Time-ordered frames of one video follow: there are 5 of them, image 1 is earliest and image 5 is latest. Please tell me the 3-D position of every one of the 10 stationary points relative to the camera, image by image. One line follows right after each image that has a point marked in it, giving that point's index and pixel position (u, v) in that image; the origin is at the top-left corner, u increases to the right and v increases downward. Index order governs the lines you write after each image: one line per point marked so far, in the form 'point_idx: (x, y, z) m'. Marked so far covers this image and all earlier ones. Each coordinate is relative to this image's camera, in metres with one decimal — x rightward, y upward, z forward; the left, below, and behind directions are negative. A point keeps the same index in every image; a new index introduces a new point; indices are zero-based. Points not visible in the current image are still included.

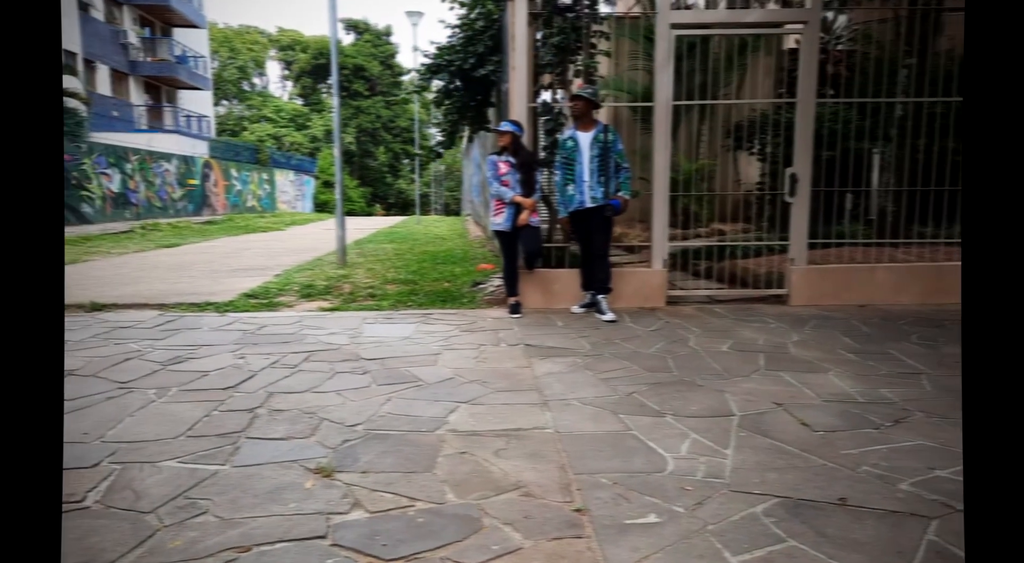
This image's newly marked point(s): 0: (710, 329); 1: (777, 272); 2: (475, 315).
0: (+1.5, -0.4, +5.1) m
1: (+2.6, +0.1, +6.3) m
2: (-0.3, -0.3, +5.8) m
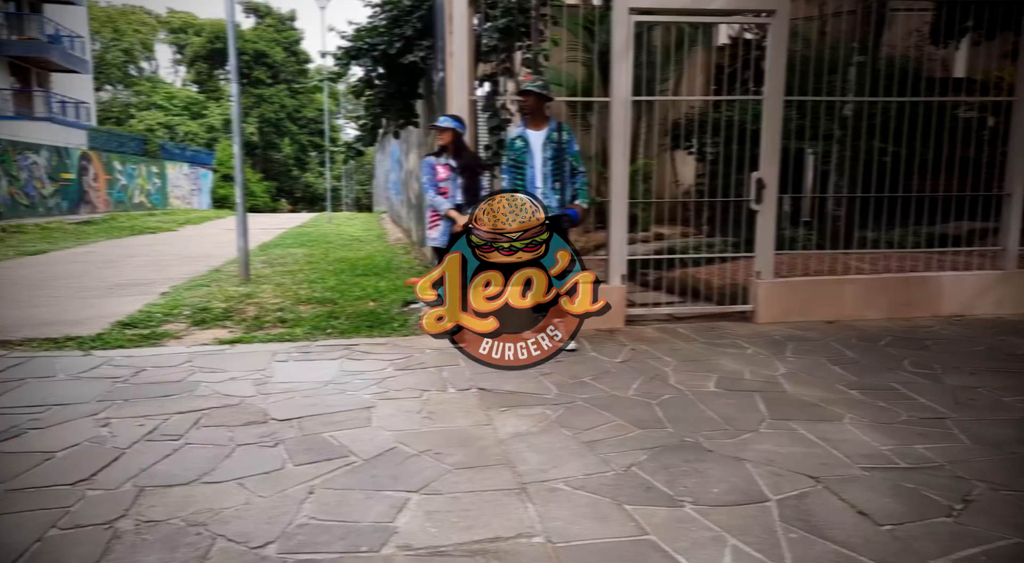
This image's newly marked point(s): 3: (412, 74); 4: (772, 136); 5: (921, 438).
0: (+1.2, -0.5, +4.4) m
1: (+2.0, 0.0, +5.8) m
2: (-0.8, -0.5, +4.9) m
3: (-1.0, +2.1, +6.7) m
4: (+2.2, +1.2, +5.5) m
5: (+1.9, -0.7, +3.0) m
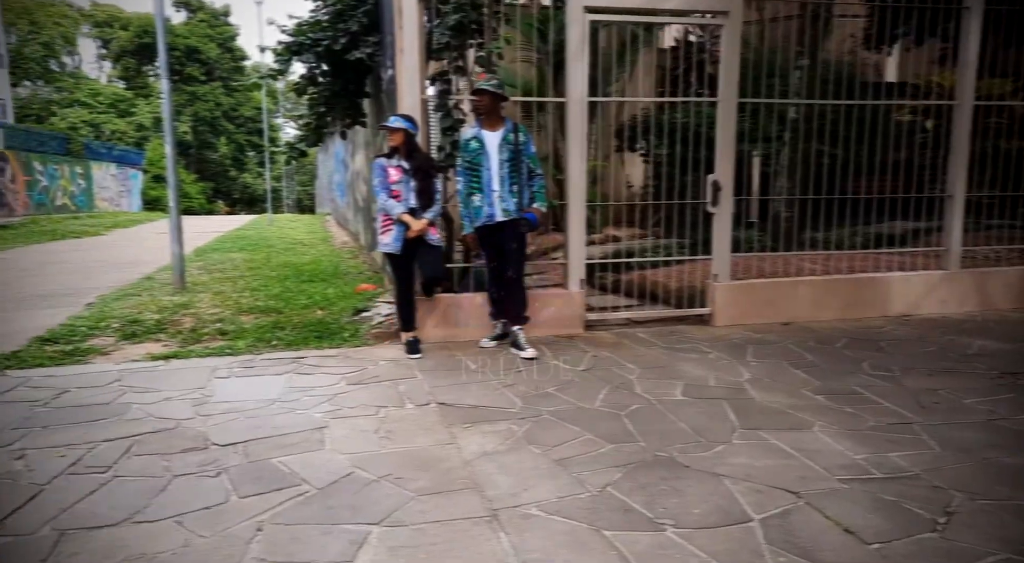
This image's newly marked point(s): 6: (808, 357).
0: (+0.9, -0.6, +4.3) m
1: (+1.6, -0.1, +5.8) m
2: (-1.1, -0.5, +4.7) m
3: (-1.5, +2.1, +6.4) m
4: (+1.8, +1.2, +5.5) m
5: (+1.7, -0.7, +3.0) m
6: (+2.0, -0.5, +4.5) m
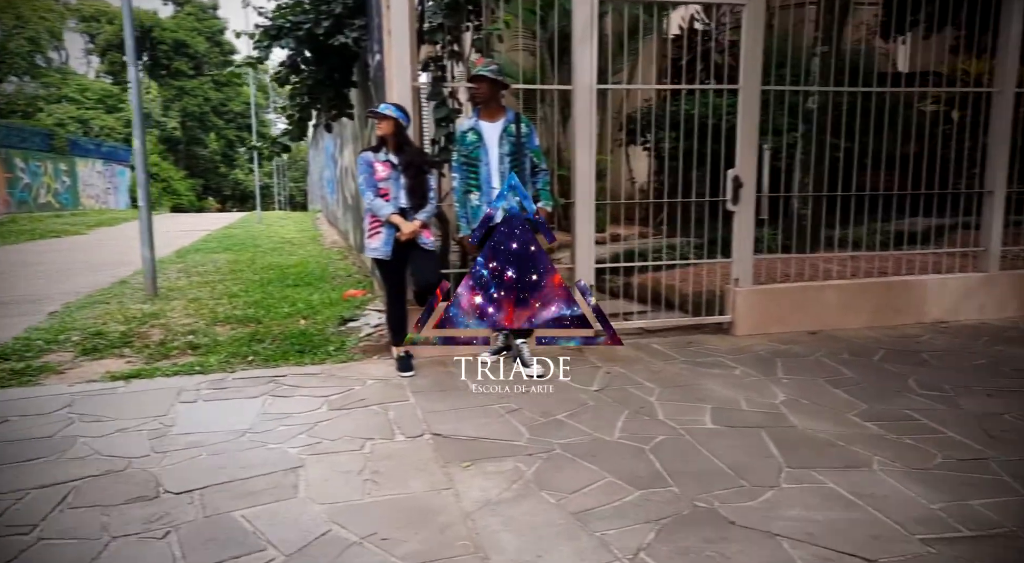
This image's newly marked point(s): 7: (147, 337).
0: (+0.9, -0.6, +3.9) m
1: (+1.6, -0.1, +5.3) m
2: (-1.0, -0.6, +4.2) m
3: (-1.5, +2.0, +5.9) m
4: (+1.8, +1.2, +5.0) m
5: (+1.8, -0.8, +2.5) m
6: (+2.1, -0.6, +4.1) m
7: (-2.7, -0.4, +4.9) m
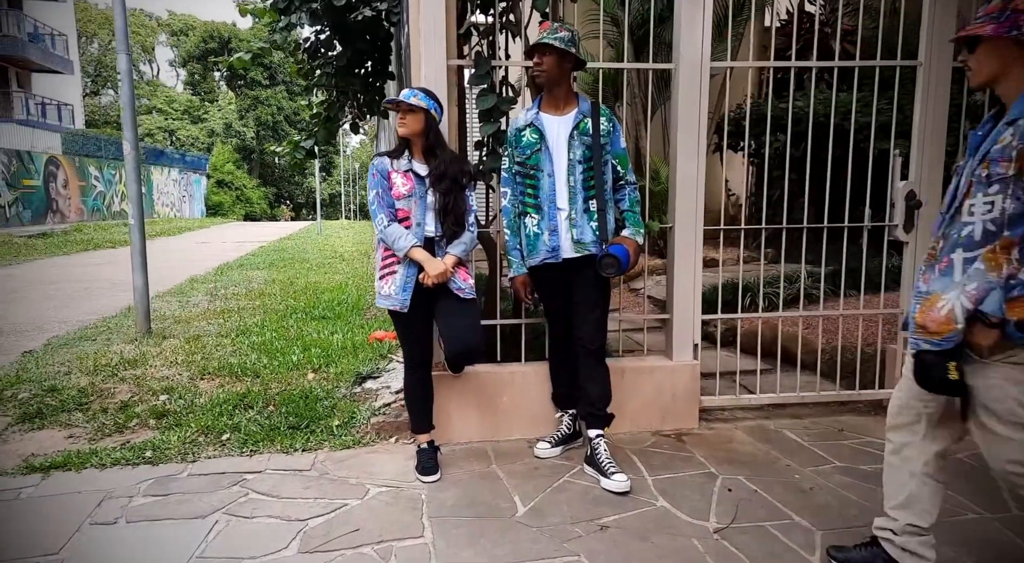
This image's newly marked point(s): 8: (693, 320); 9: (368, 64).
0: (+1.2, -0.9, +2.4) m
1: (+2.1, -0.4, +3.8) m
2: (-0.7, -0.9, +2.9) m
3: (-1.0, +1.7, +4.7) m
4: (+2.2, +0.8, +3.5) m
5: (+1.9, -1.1, +1.0) m
6: (+2.3, -0.9, +2.5) m
7: (-2.3, -0.7, +3.8) m
8: (+1.0, -0.2, +3.4) m
9: (-1.1, +1.6, +4.8) m
